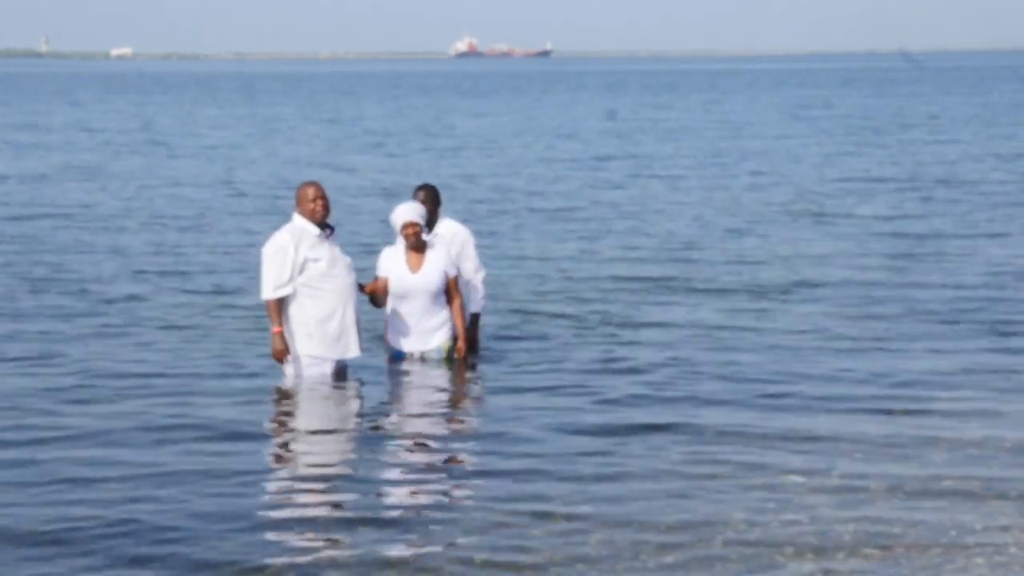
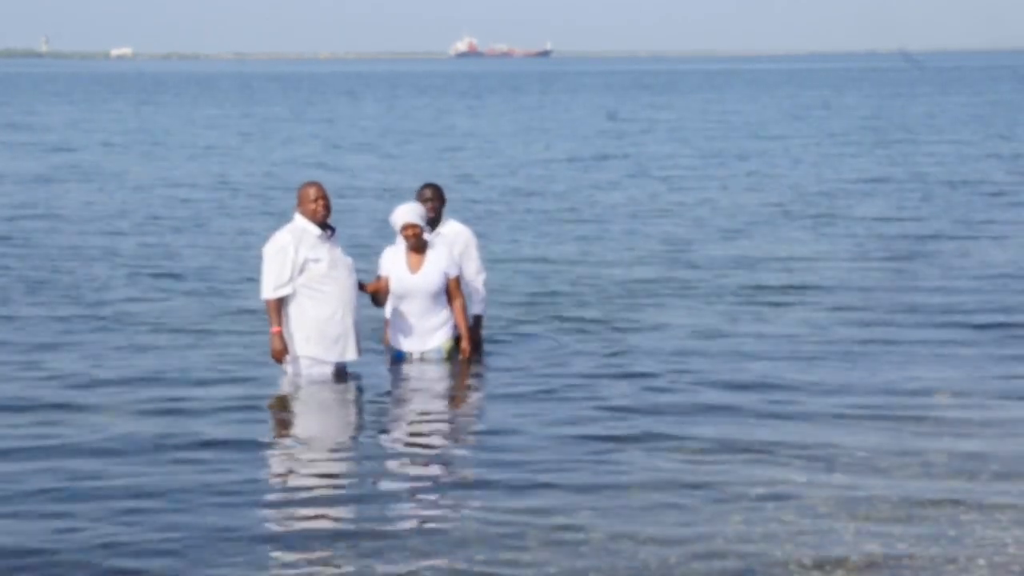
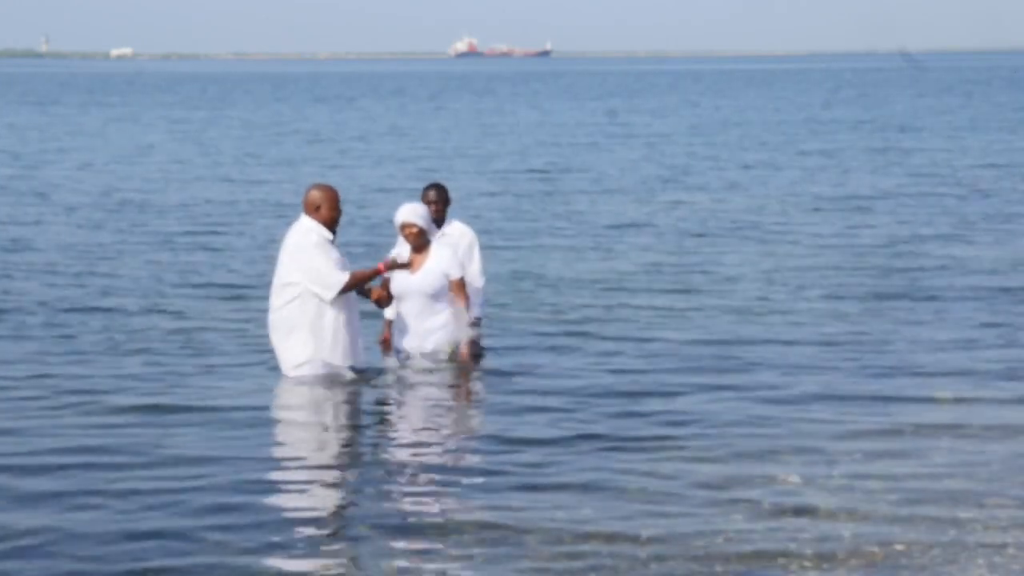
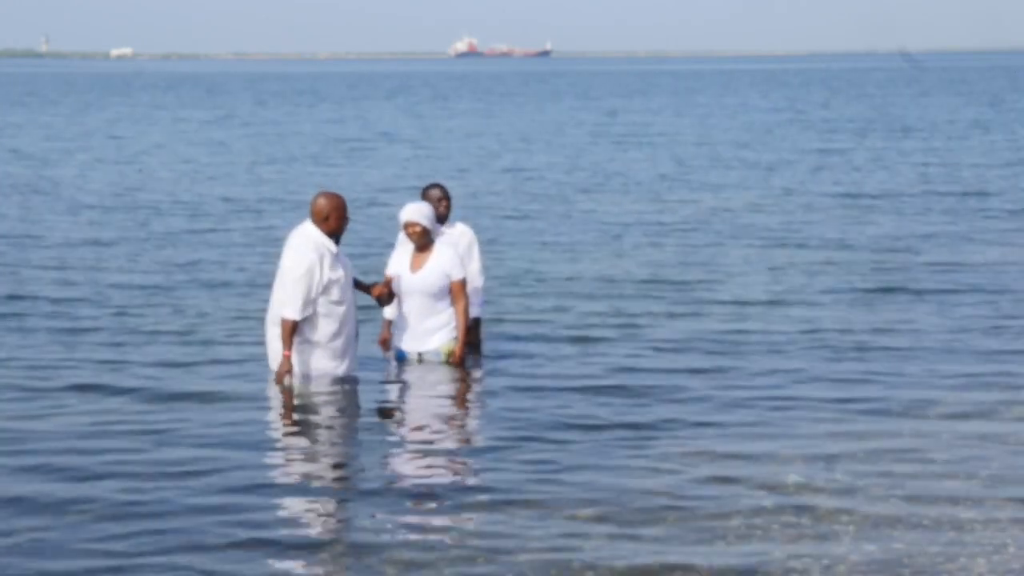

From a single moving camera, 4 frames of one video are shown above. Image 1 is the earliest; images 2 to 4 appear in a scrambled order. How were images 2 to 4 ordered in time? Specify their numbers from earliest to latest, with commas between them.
2, 4, 3
